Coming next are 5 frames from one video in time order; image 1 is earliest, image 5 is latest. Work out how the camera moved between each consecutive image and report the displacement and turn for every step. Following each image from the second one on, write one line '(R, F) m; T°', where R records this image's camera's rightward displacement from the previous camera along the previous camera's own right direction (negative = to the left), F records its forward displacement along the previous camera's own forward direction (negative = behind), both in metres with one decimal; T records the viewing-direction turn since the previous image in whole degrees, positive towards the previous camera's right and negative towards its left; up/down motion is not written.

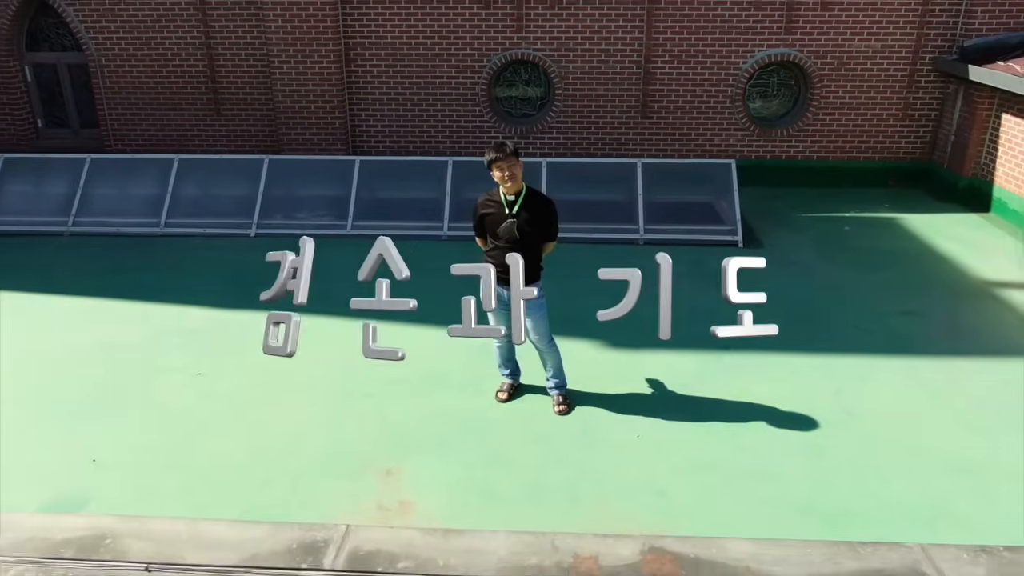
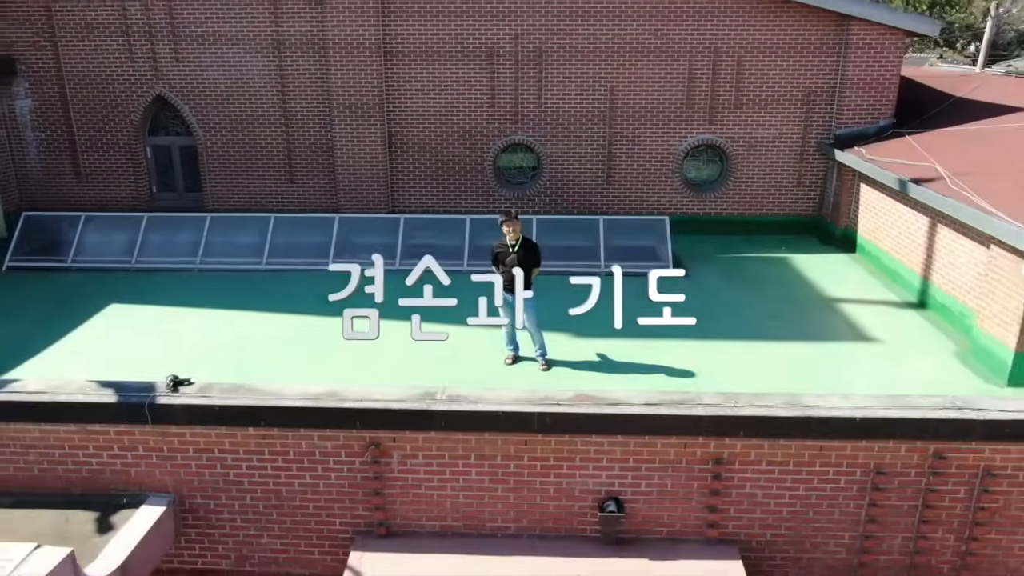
(-0.1, -3.3) m; 0°
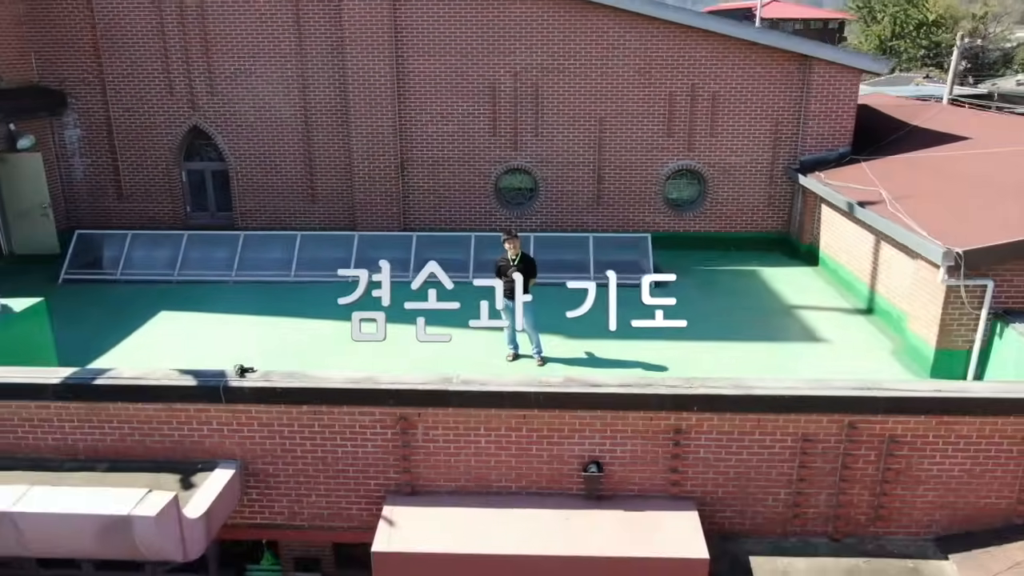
(0.0, -1.5) m; 0°
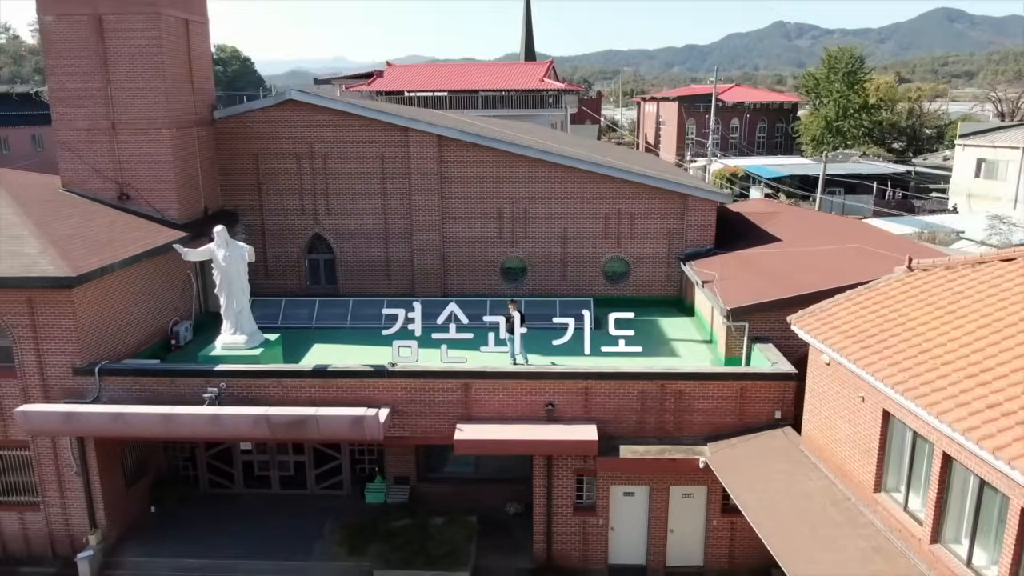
(-0.2, -9.1) m; 0°
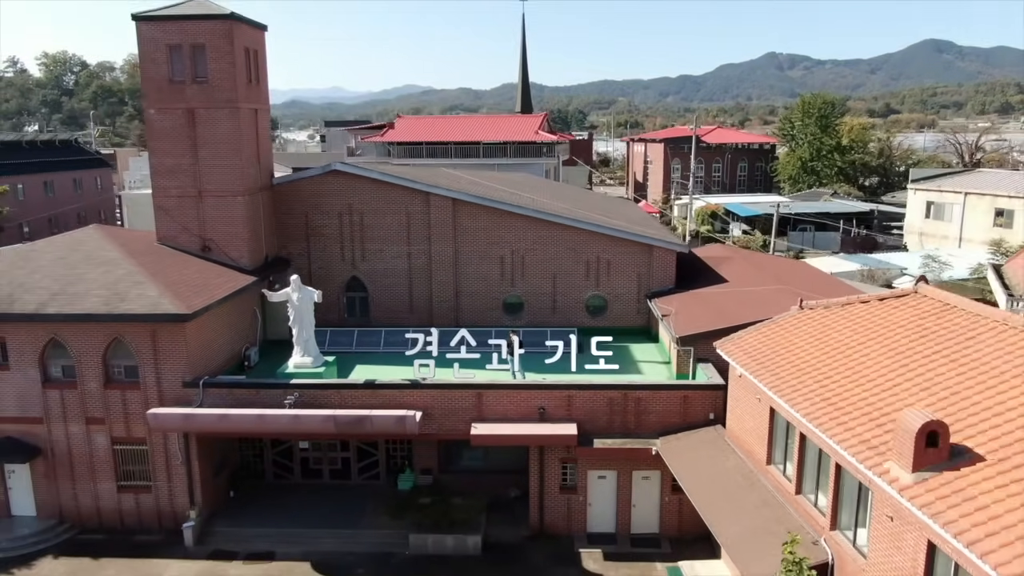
(-0.1, -5.6) m; 0°
